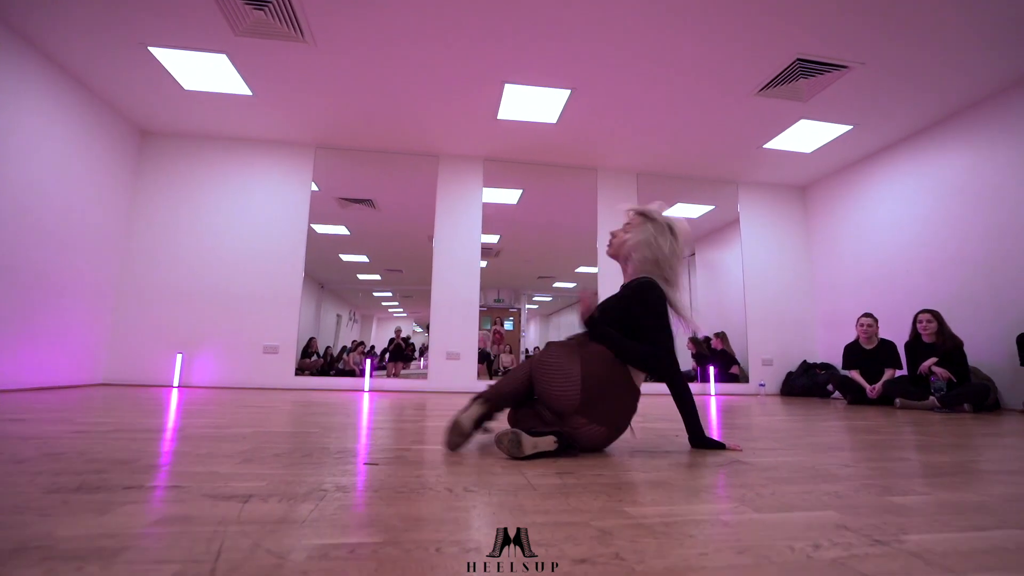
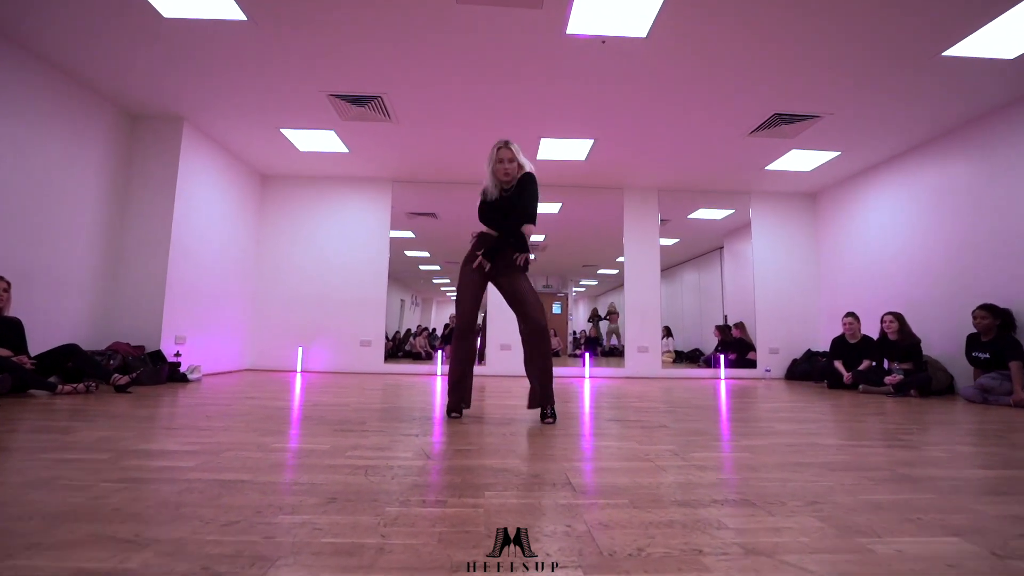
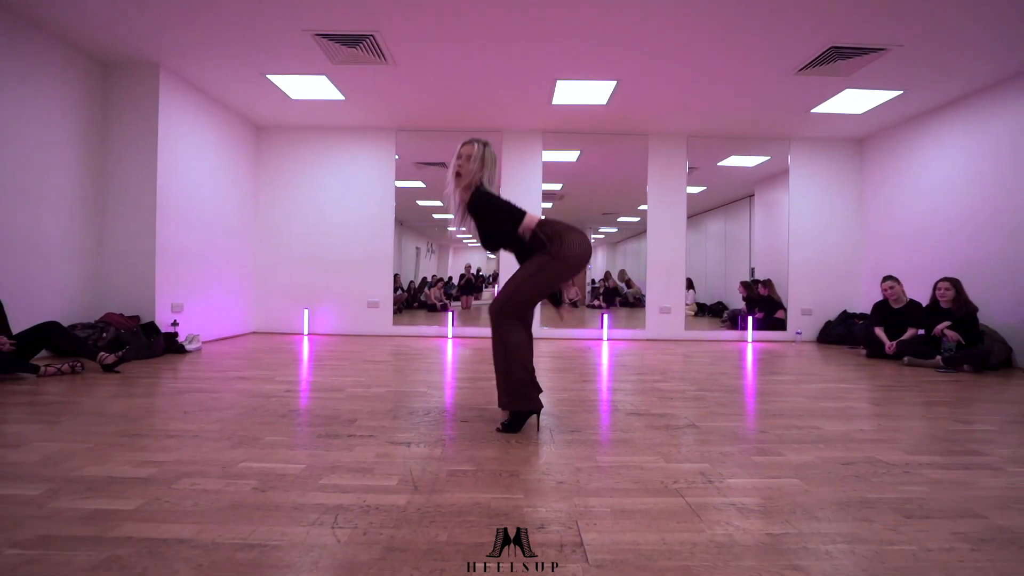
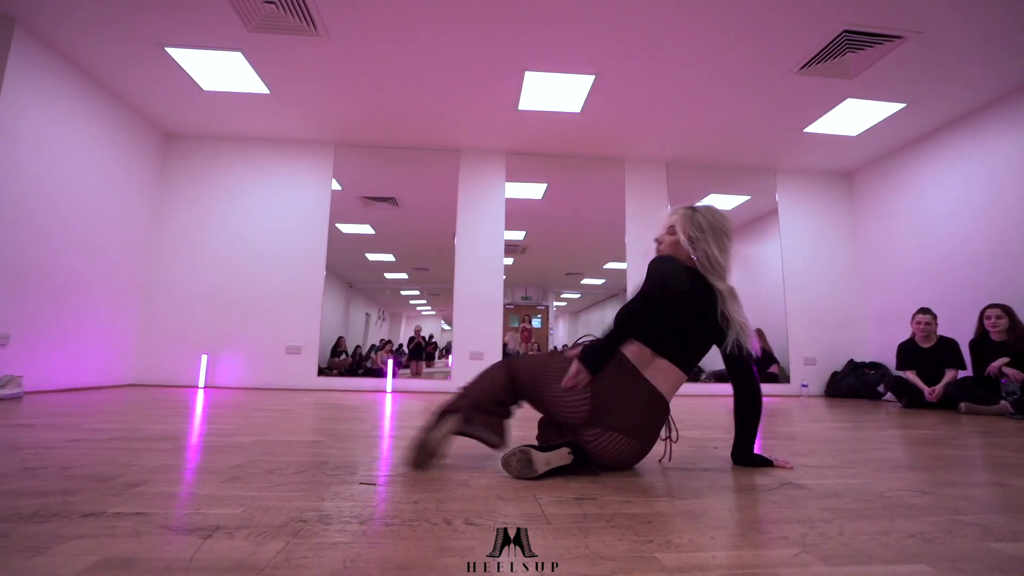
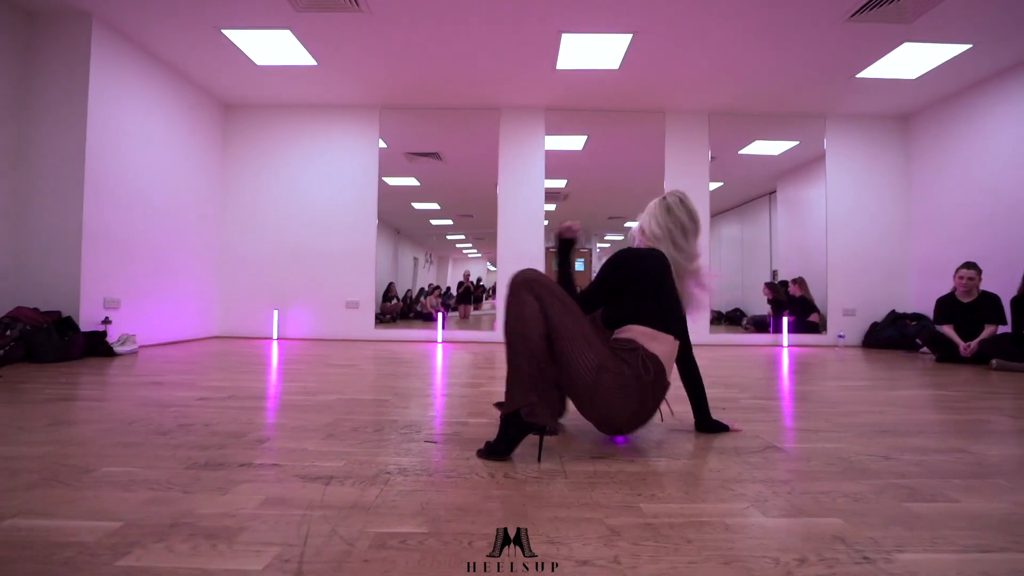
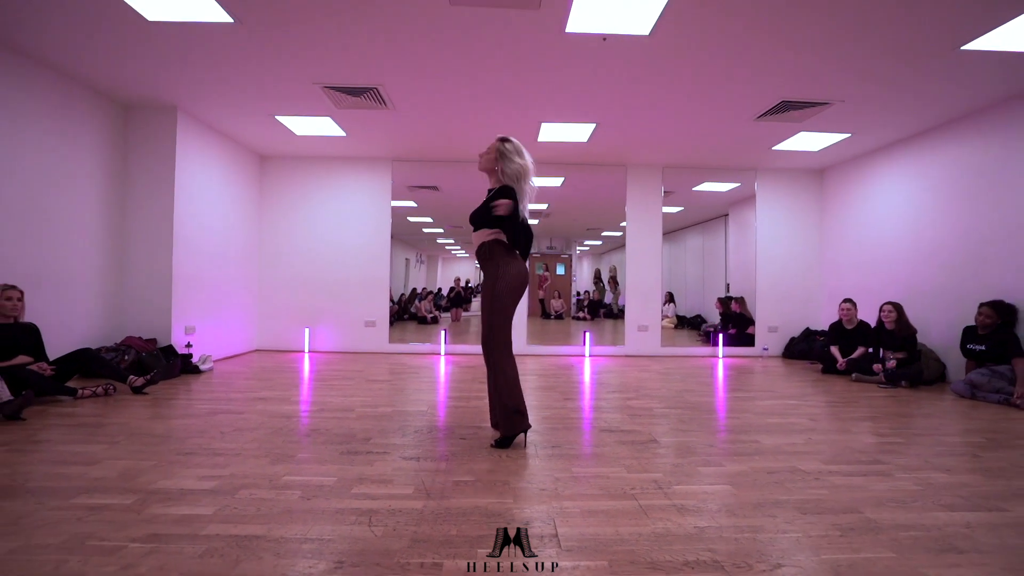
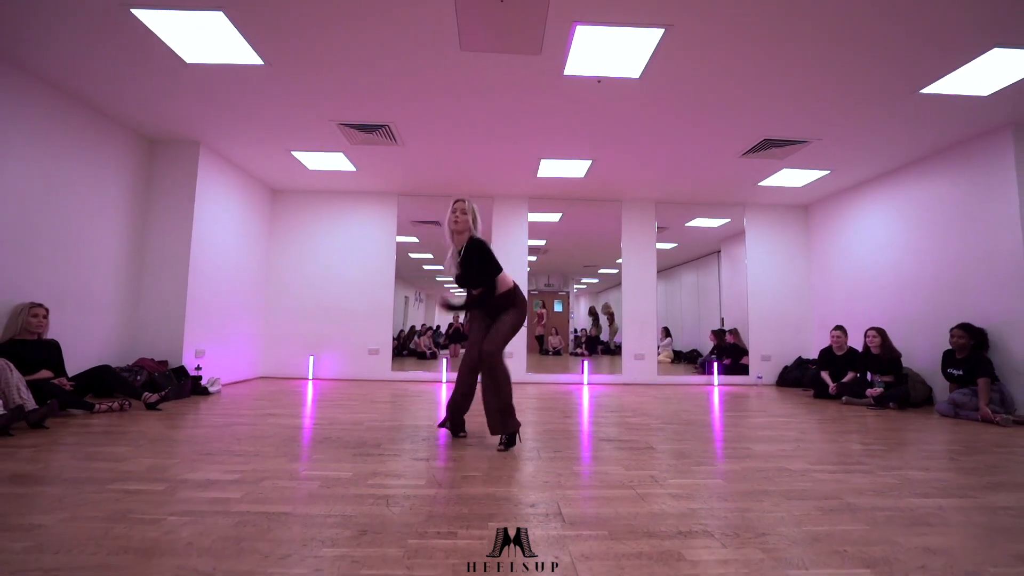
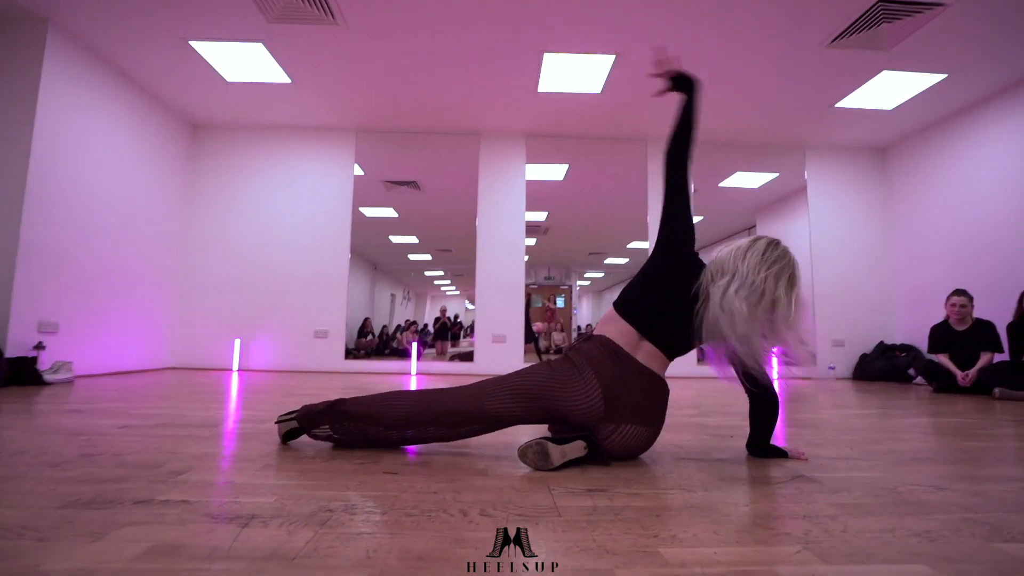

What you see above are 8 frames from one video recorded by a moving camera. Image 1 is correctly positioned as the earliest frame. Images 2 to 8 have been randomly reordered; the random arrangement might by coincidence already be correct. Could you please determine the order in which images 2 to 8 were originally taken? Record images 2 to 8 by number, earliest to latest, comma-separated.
4, 8, 5, 3, 6, 7, 2
